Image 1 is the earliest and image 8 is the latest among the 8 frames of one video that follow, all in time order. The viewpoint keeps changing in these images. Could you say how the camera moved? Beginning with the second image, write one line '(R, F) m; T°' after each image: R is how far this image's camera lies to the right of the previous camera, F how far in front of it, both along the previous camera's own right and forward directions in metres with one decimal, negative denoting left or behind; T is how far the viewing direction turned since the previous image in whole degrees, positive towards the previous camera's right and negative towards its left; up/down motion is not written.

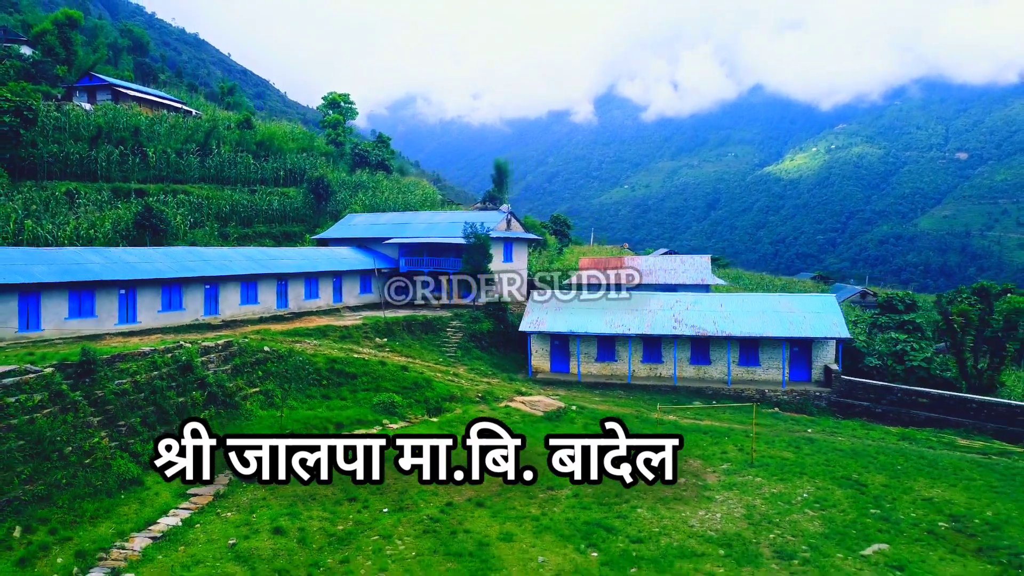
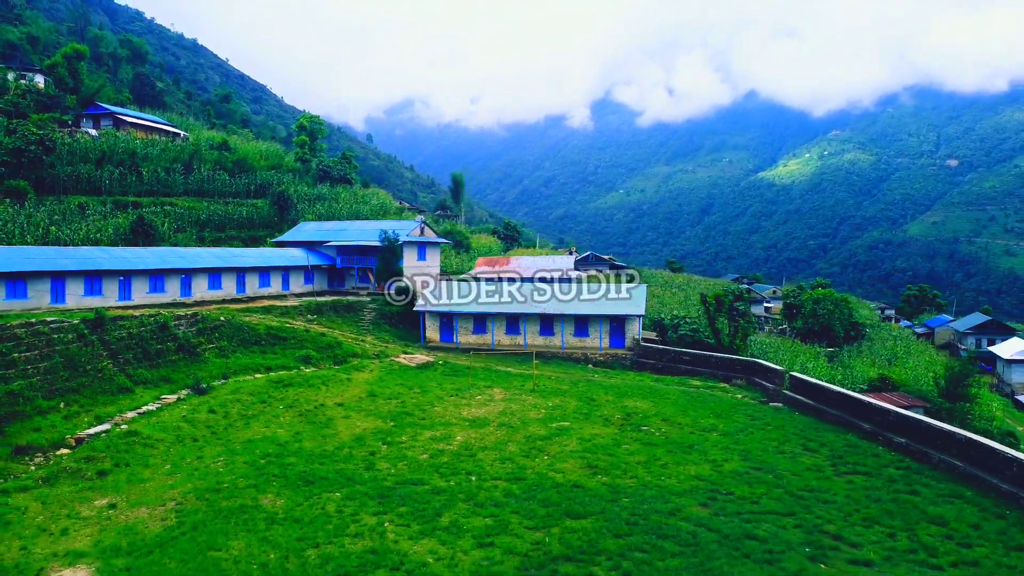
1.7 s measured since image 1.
(+3.2, -6.5) m; 0°
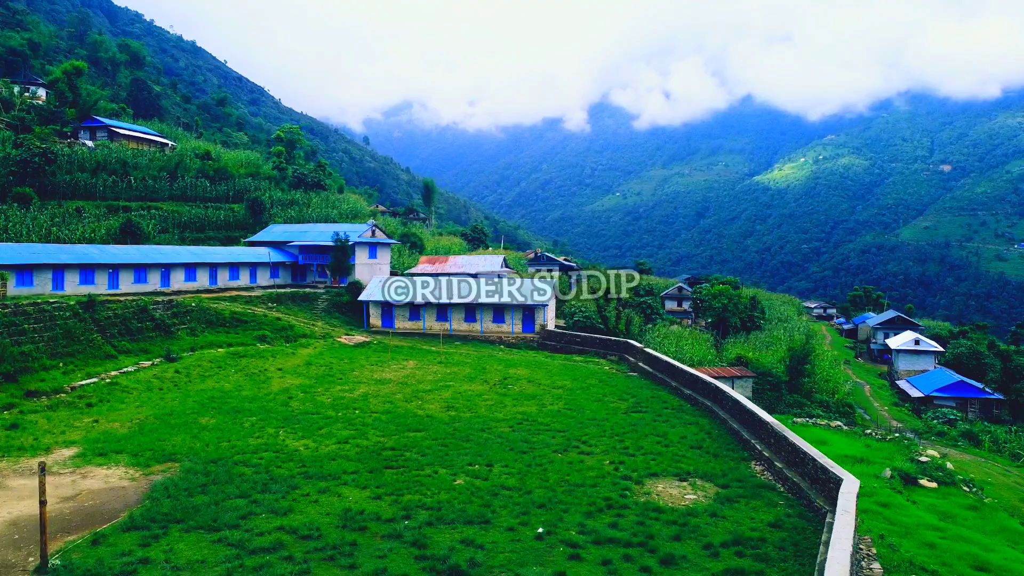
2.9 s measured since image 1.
(+2.5, -4.5) m; 0°
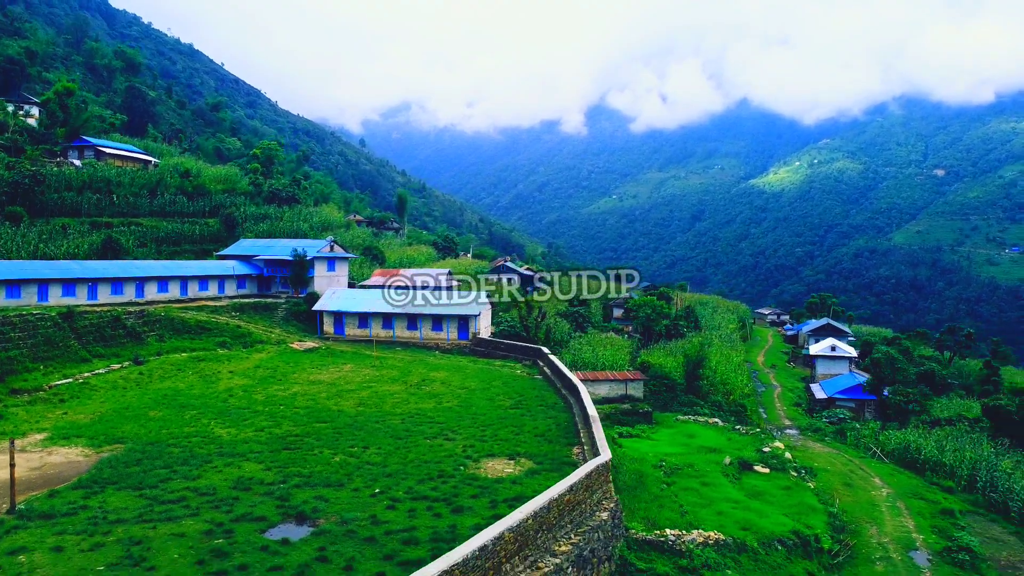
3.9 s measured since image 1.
(+2.5, -3.6) m; 0°
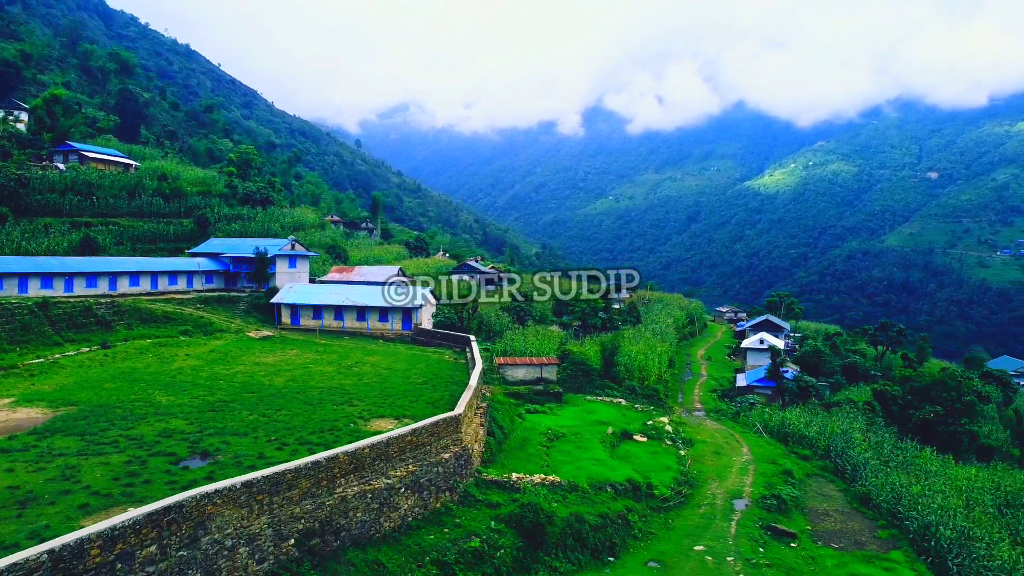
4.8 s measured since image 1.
(+2.6, -3.3) m; 0°
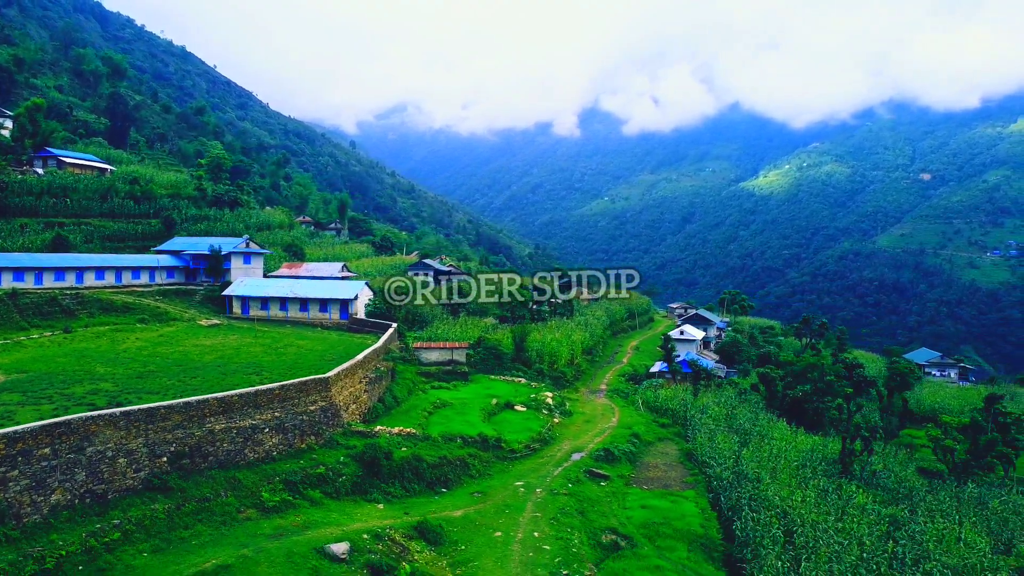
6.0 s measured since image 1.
(+3.6, -4.1) m; 0°
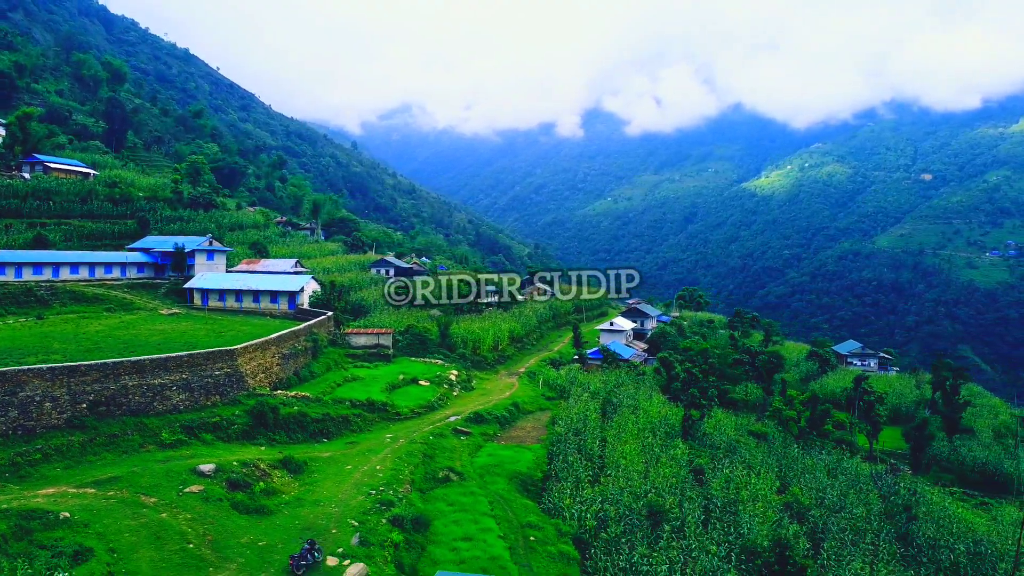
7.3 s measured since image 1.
(+4.2, -4.5) m; 0°
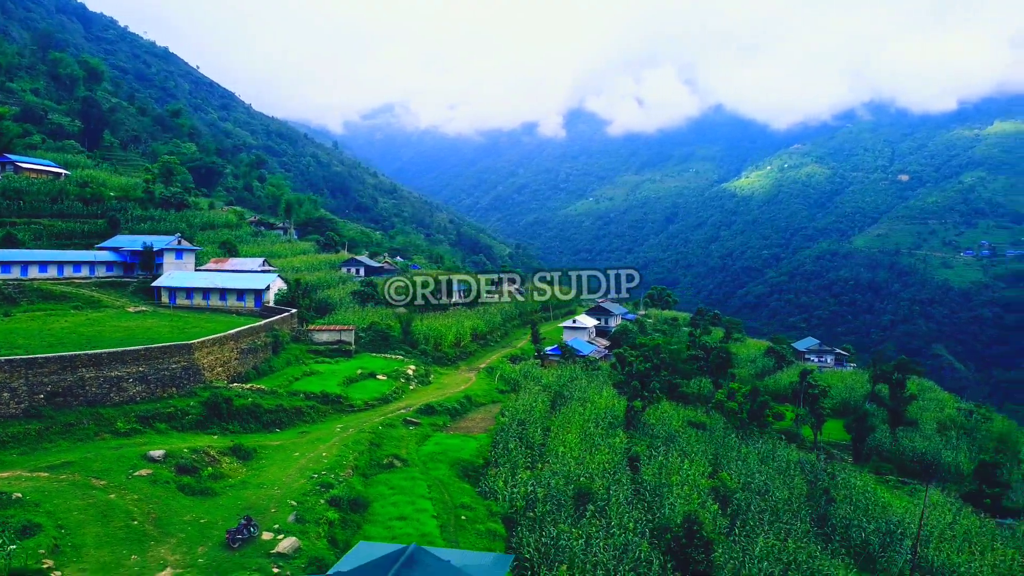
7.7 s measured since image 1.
(+1.3, -1.3) m; +1°
